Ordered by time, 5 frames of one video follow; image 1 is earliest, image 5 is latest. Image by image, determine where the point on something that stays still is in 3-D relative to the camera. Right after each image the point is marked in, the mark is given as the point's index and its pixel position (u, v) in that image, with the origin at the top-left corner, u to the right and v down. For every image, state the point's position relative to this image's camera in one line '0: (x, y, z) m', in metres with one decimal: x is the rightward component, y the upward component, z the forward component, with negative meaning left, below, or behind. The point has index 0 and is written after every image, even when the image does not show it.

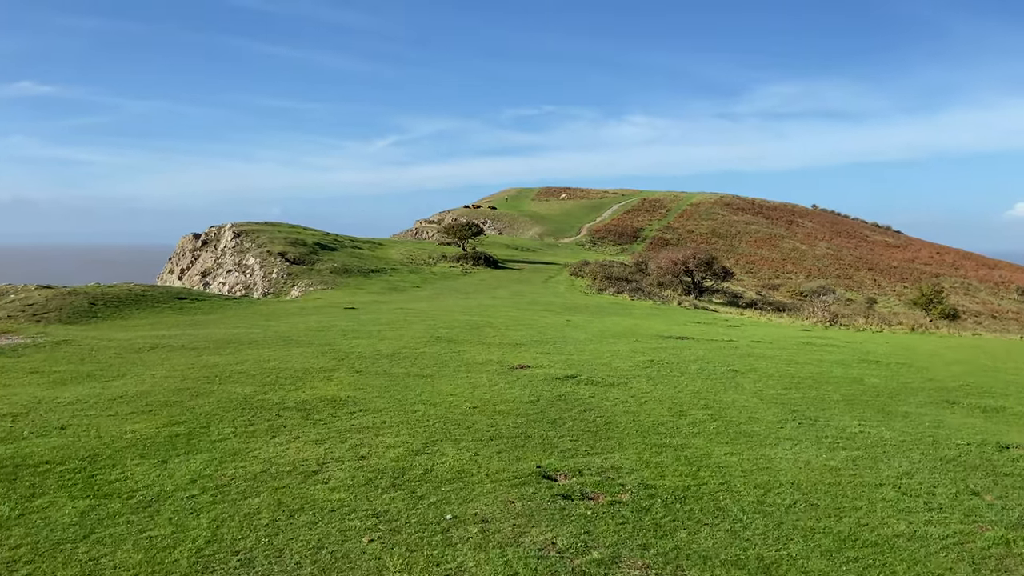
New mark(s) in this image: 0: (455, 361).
0: (-1.4, -1.7, +18.7) m
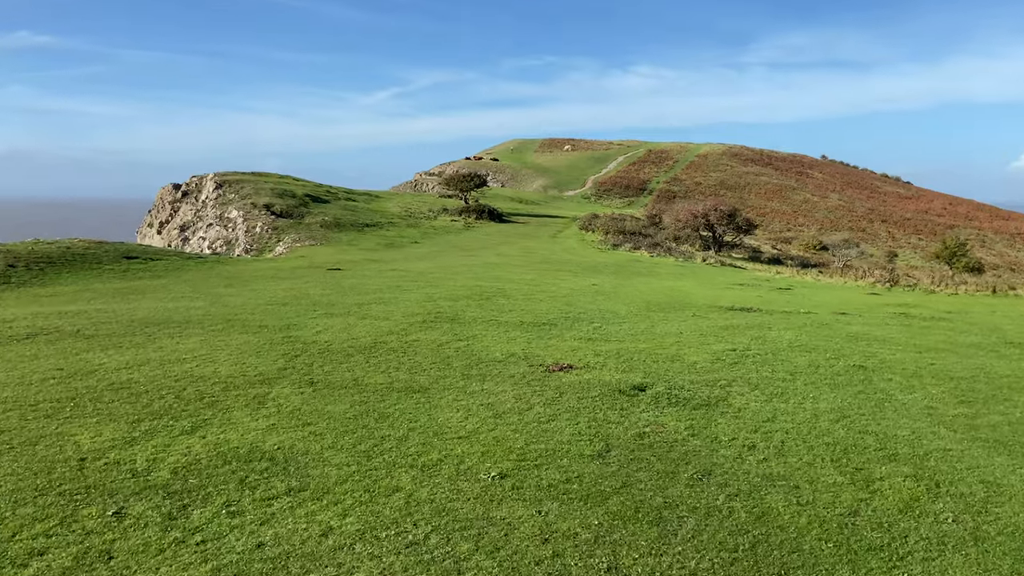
0: (-0.9, -1.1, +12.9) m
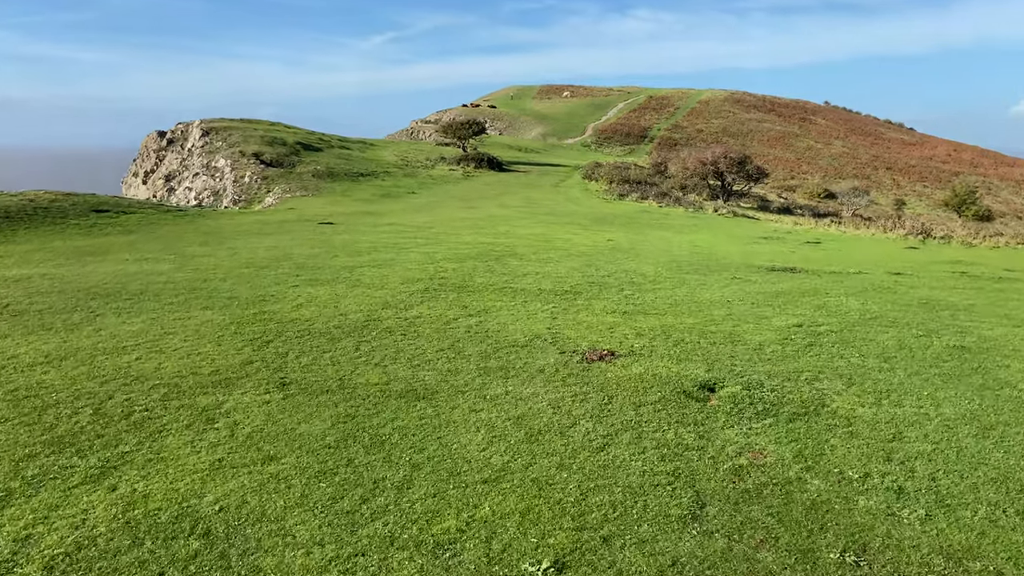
0: (-0.5, -0.7, +10.3) m
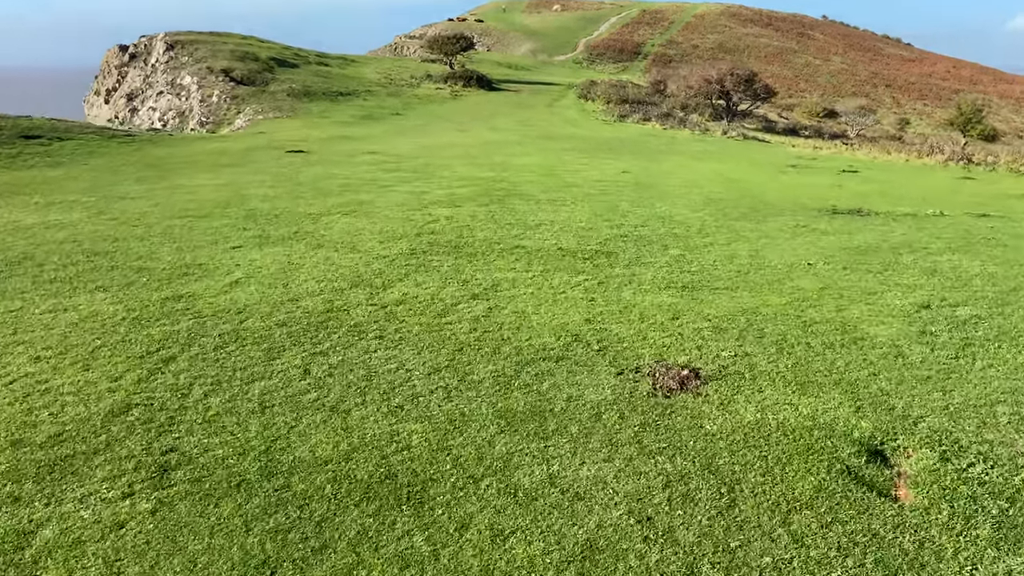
0: (-0.3, -0.5, +6.9) m
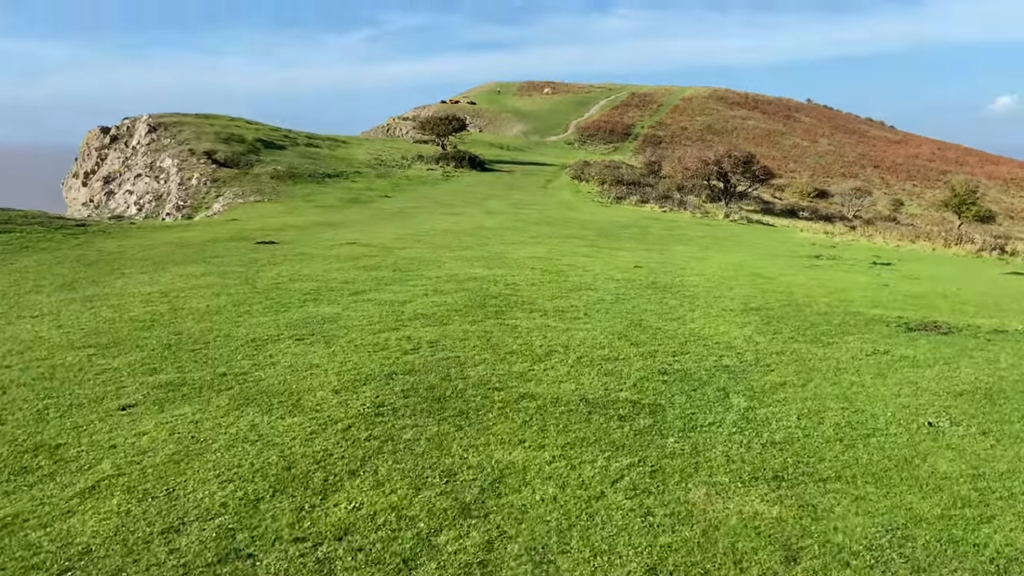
0: (-0.2, -1.9, +3.7) m
